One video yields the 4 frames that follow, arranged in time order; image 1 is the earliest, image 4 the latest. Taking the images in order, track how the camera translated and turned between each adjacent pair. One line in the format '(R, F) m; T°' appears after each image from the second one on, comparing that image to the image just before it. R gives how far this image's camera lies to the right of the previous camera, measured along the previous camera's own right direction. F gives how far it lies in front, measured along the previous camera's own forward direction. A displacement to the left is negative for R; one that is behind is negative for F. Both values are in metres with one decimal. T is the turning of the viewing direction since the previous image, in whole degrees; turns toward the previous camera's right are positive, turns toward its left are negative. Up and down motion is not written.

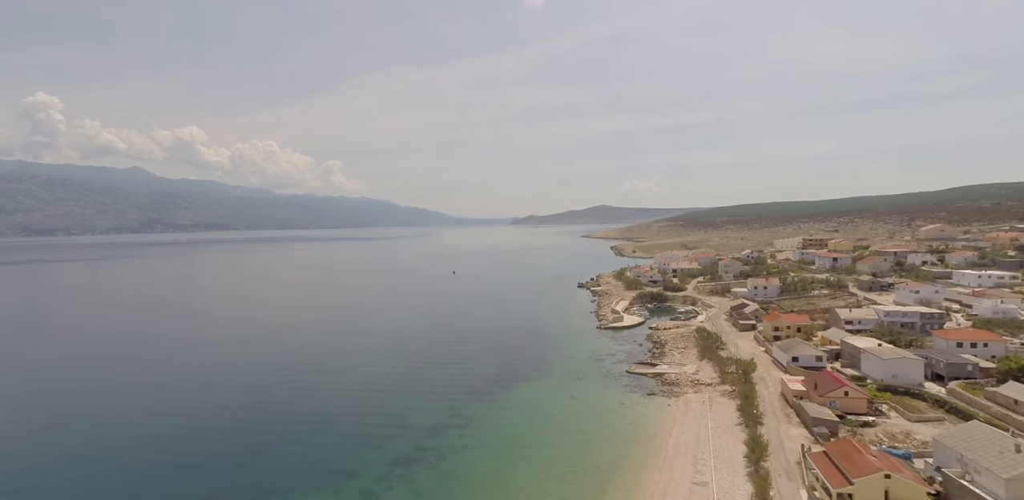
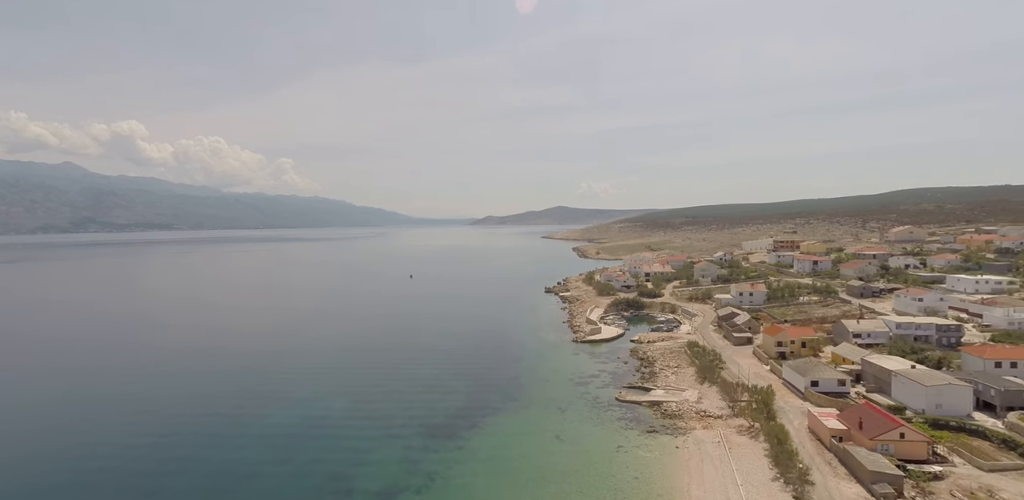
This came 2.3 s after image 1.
(-0.3, +3.7) m; +5°
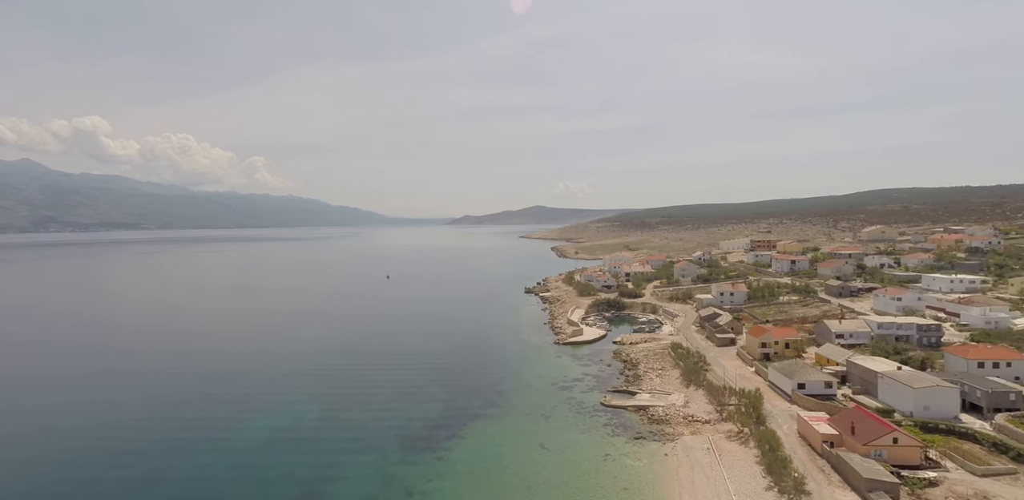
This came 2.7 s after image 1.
(-0.1, +0.7) m; +3°
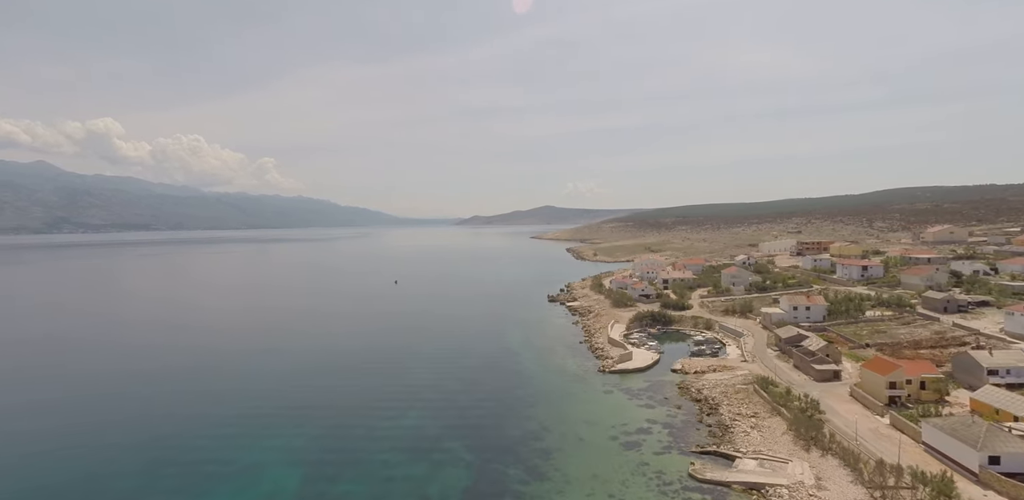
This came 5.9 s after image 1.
(-1.3, +4.7) m; -1°
